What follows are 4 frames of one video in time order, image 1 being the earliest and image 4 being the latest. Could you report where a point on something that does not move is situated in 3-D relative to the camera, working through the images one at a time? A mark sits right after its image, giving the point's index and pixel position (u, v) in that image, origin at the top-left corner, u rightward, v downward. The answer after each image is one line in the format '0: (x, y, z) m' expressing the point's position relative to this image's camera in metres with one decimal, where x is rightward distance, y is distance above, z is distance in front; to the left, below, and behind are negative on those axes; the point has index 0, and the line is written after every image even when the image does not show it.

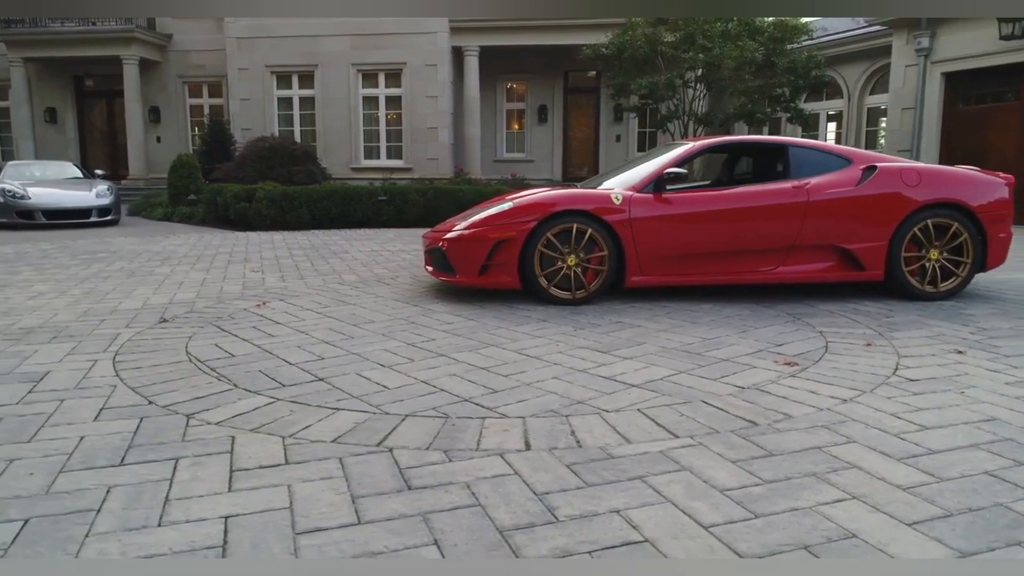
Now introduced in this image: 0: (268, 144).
0: (-5.5, +3.2, +15.9) m
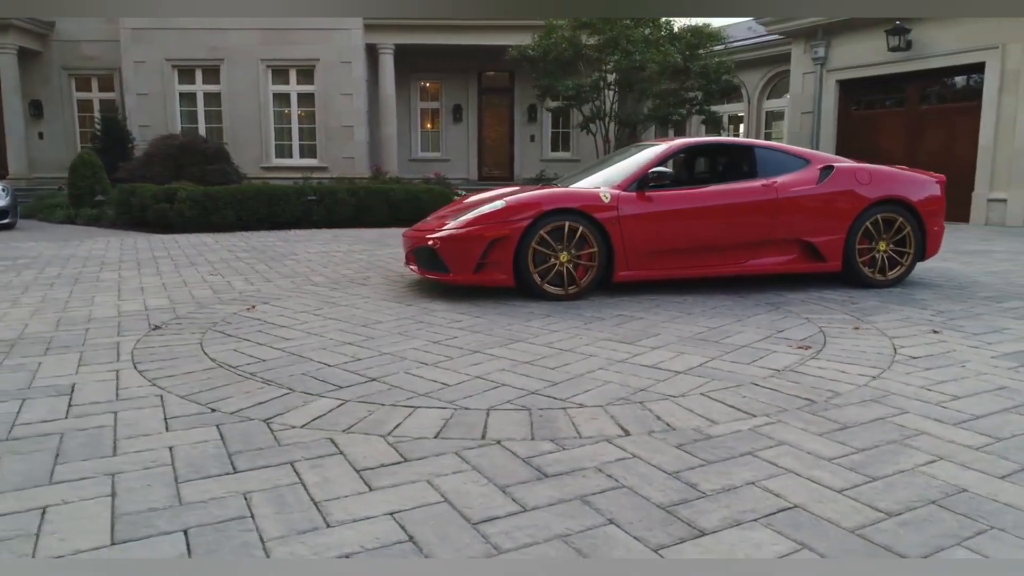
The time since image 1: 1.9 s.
0: (-7.1, +3.1, +15.1) m
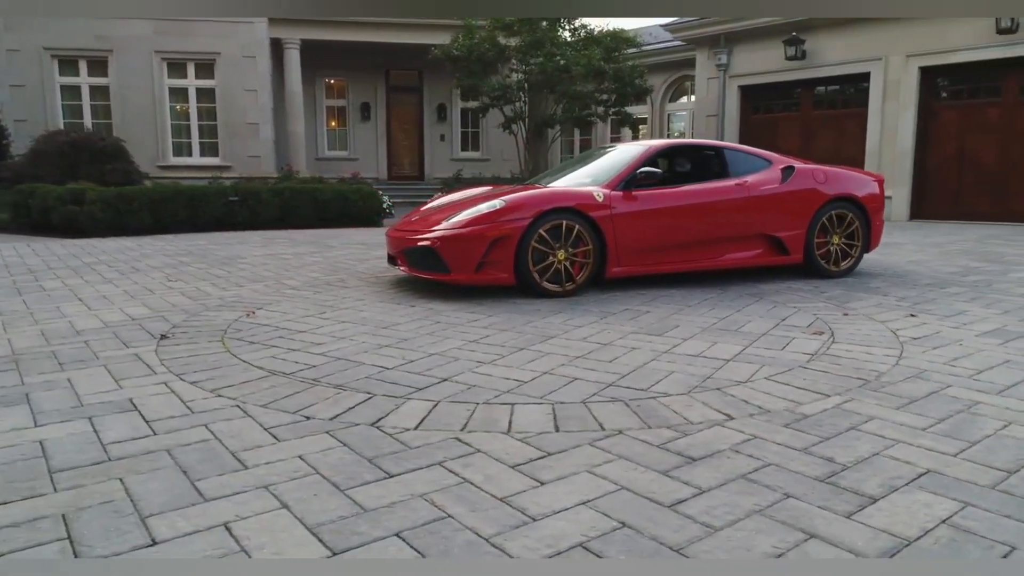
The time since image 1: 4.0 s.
0: (-8.6, +2.9, +13.9) m
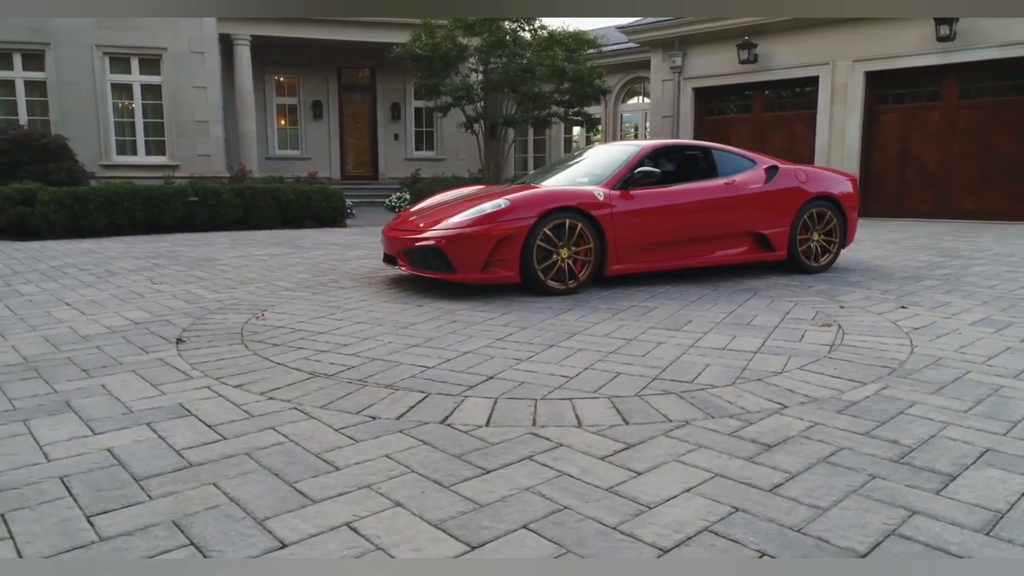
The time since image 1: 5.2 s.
0: (-9.3, +2.8, +13.2) m
